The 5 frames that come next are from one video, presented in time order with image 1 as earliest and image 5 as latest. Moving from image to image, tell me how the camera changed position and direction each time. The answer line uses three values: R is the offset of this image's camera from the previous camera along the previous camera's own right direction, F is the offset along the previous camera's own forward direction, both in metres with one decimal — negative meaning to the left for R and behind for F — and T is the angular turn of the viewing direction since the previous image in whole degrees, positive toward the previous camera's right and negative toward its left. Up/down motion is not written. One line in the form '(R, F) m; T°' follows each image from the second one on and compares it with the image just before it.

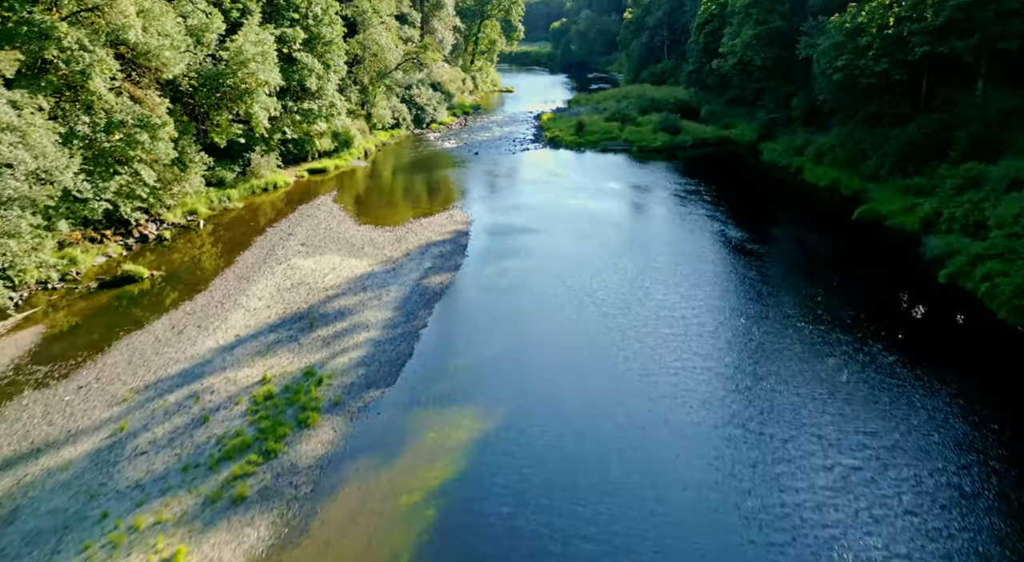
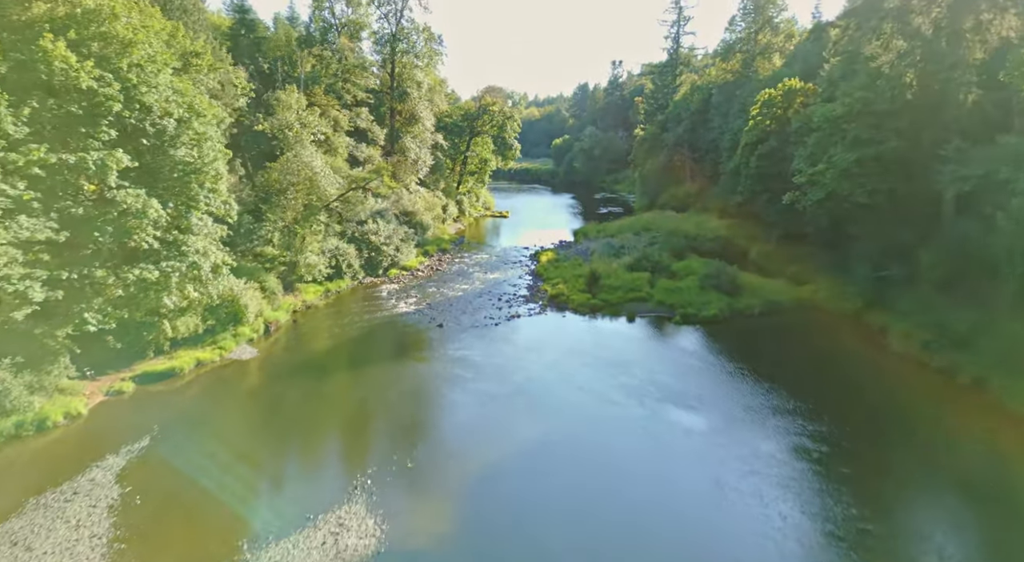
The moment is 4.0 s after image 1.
(+1.1, +14.8) m; 0°
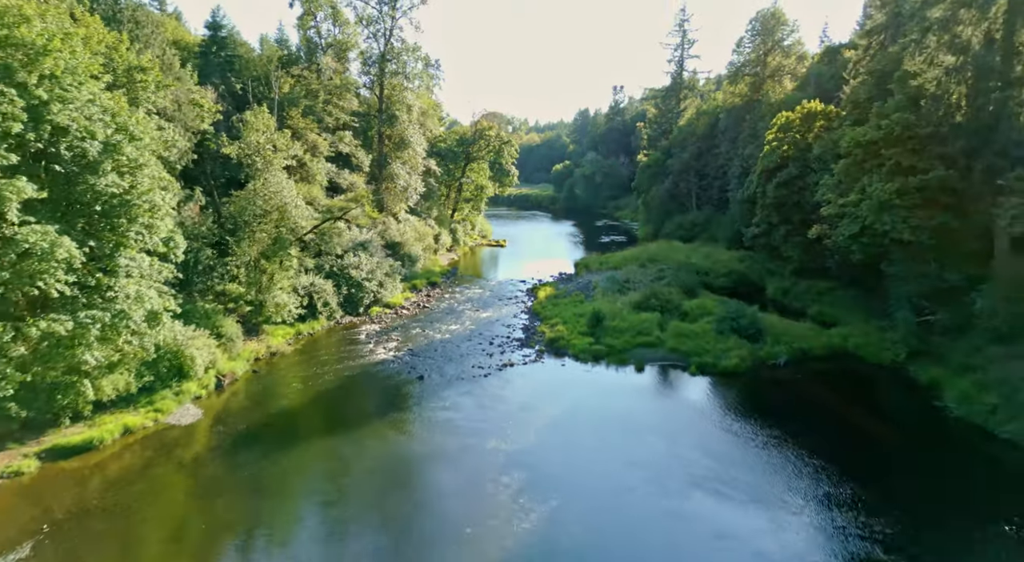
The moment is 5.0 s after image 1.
(+0.4, +3.6) m; 0°
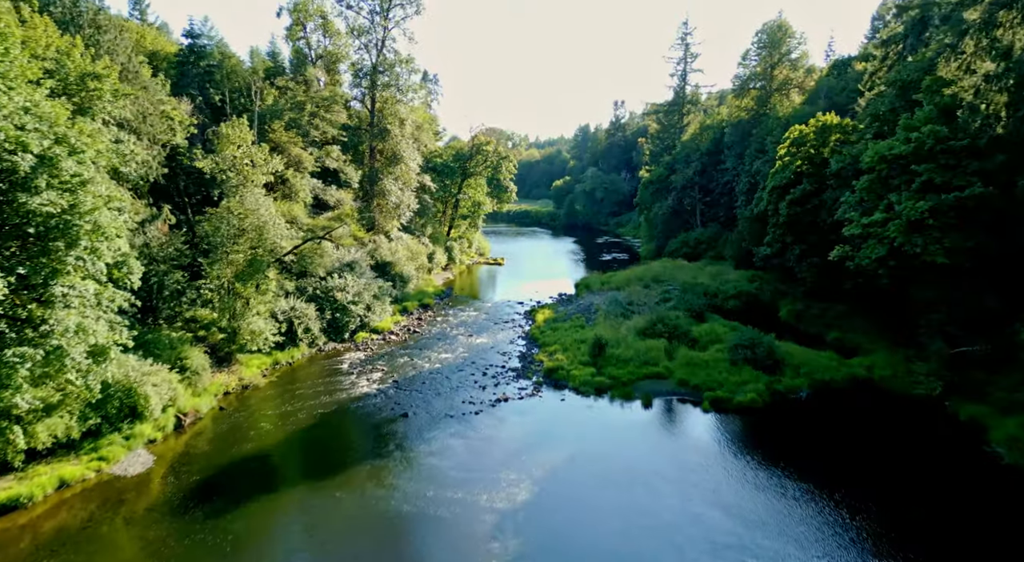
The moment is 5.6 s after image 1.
(+0.3, +2.3) m; 0°
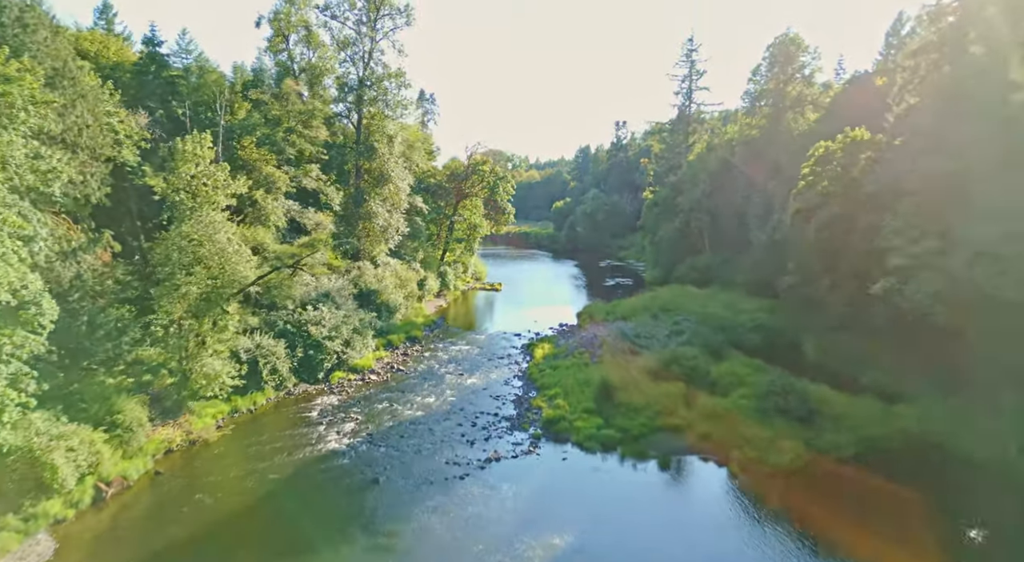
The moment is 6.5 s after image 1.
(+0.3, +3.5) m; 0°
